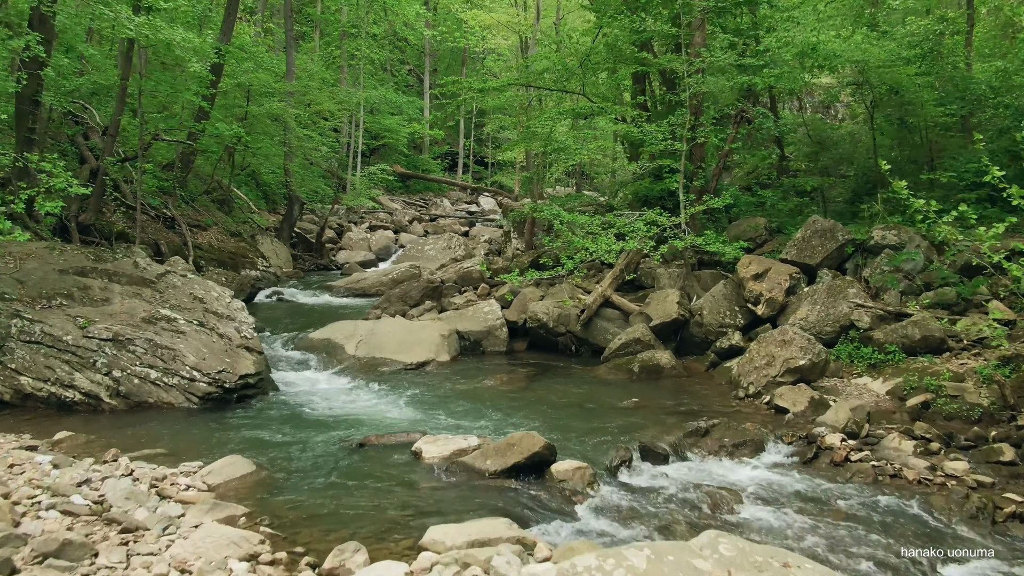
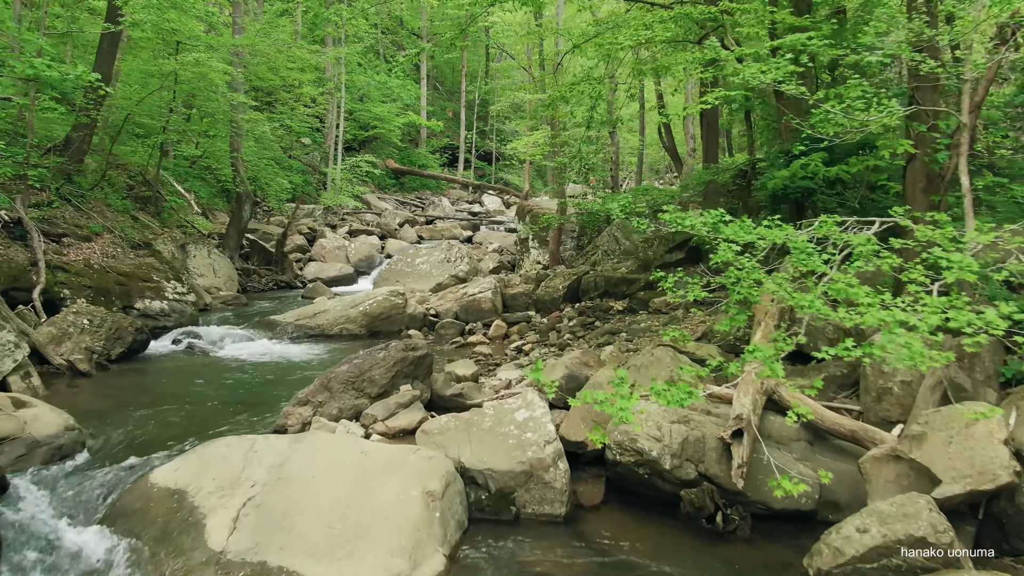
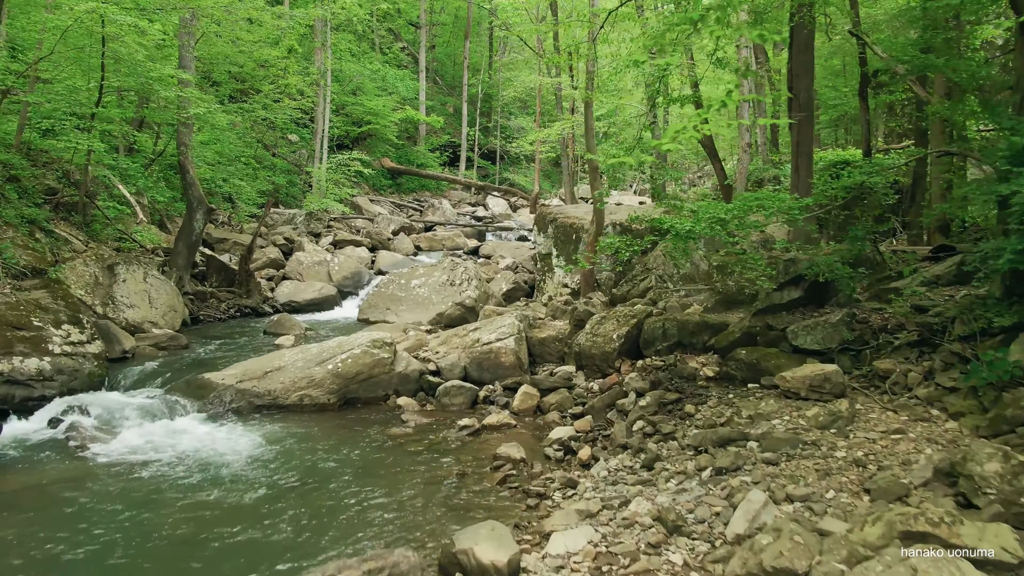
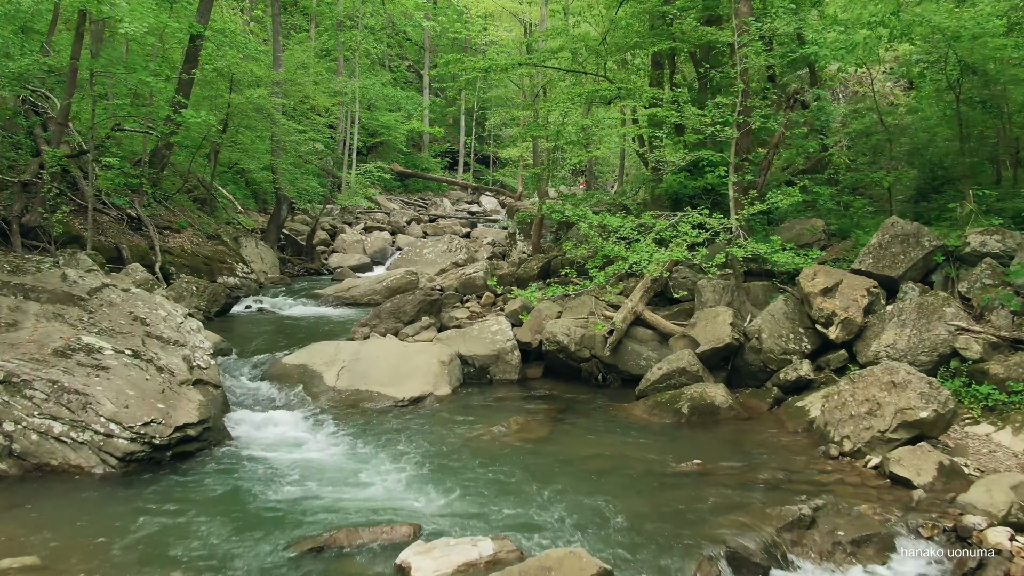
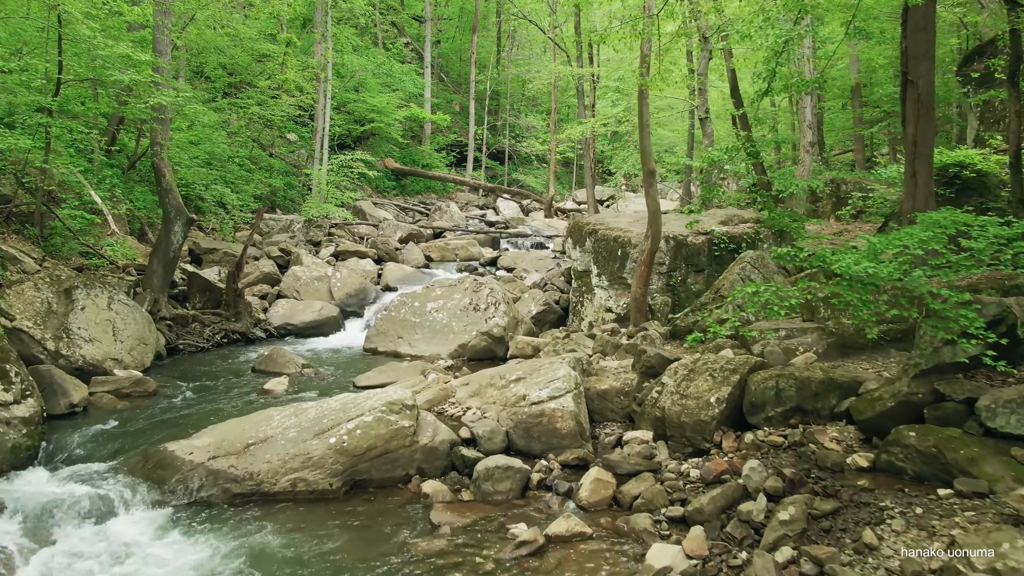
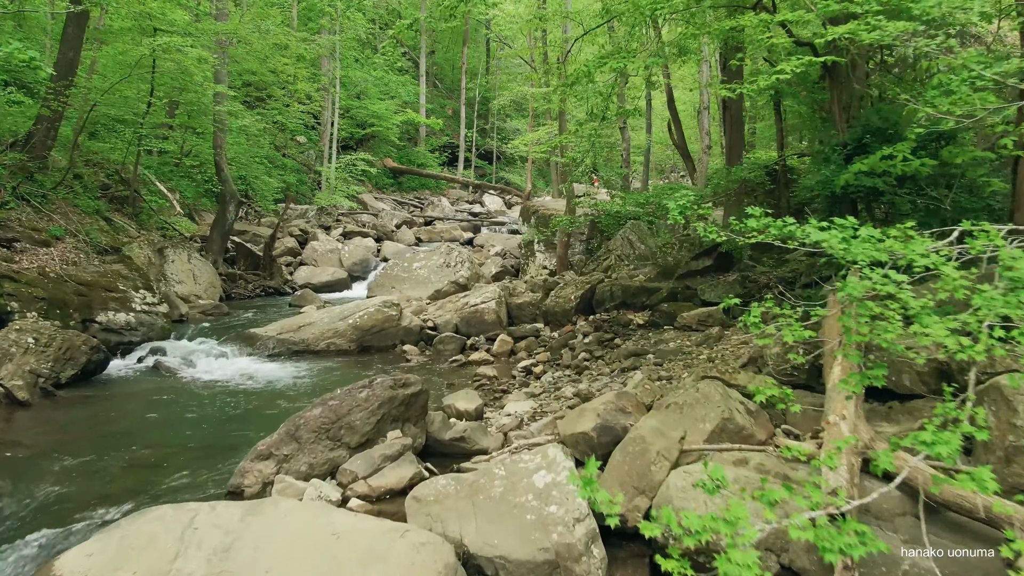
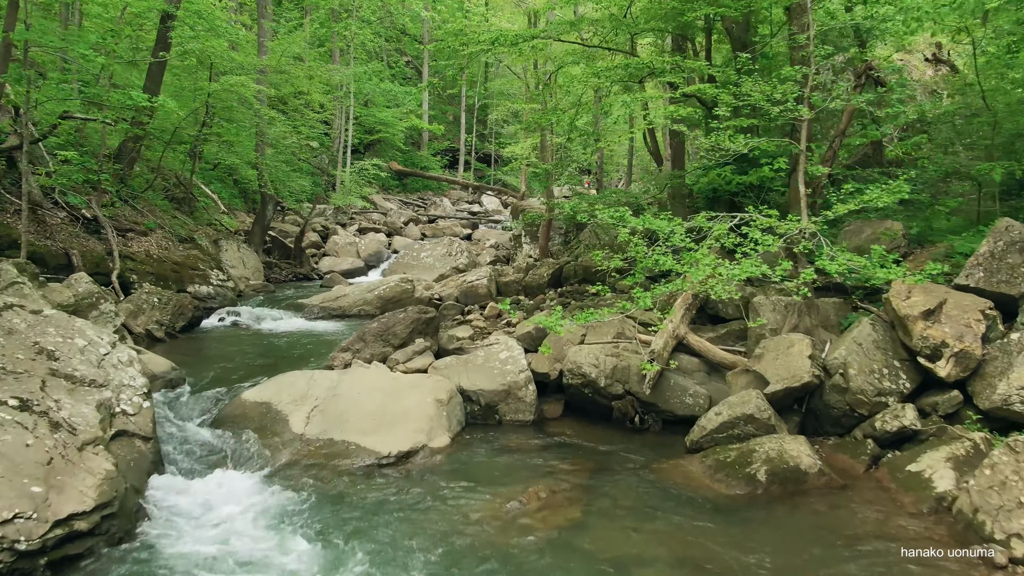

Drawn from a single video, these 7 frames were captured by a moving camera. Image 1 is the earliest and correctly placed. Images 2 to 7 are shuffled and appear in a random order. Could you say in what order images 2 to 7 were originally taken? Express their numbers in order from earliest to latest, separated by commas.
4, 7, 2, 6, 3, 5
